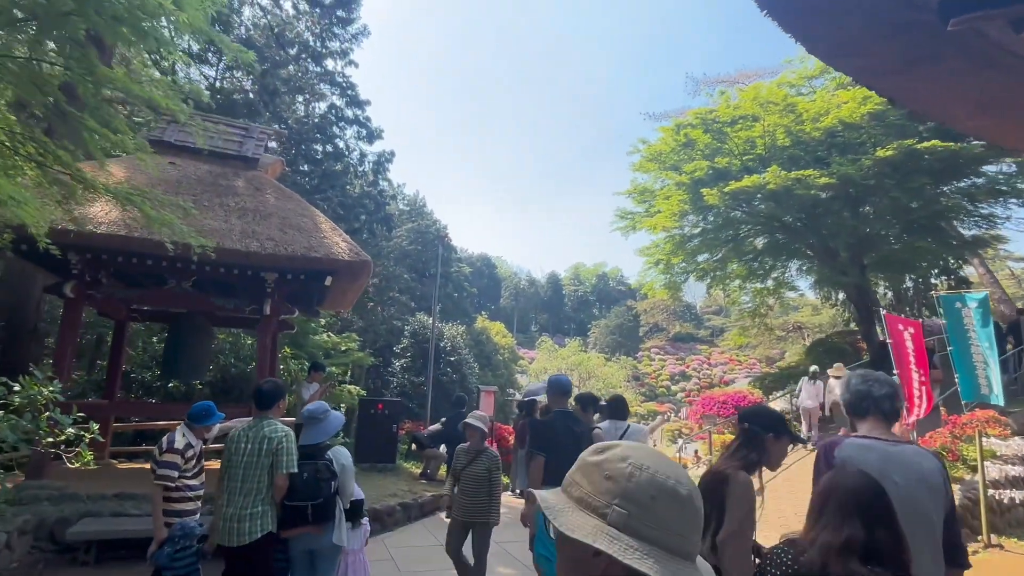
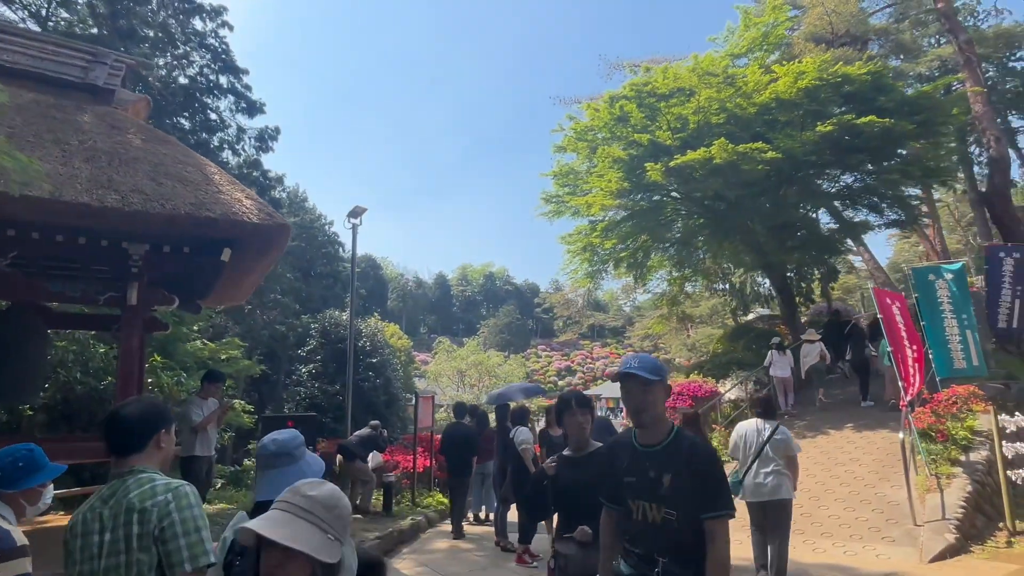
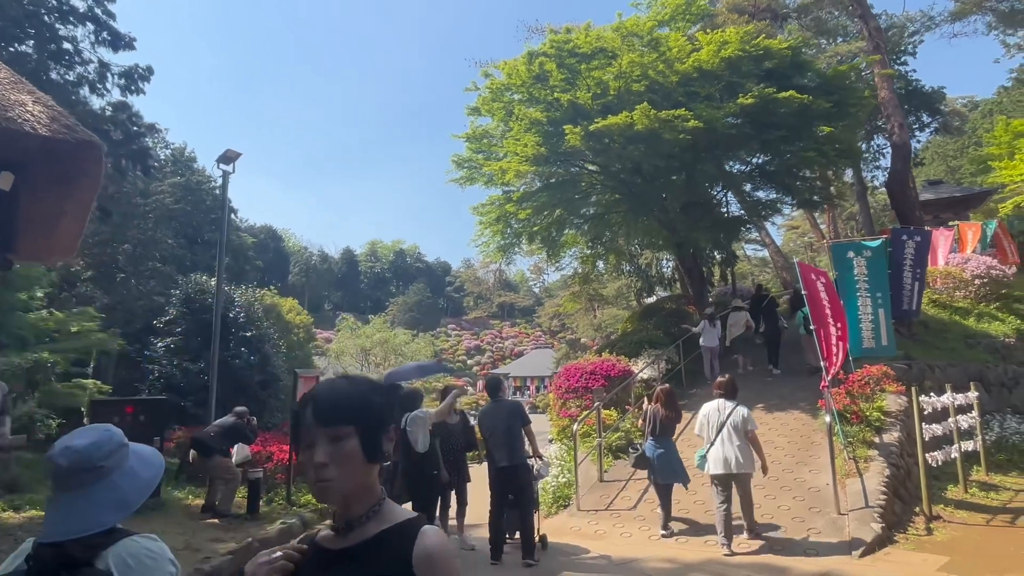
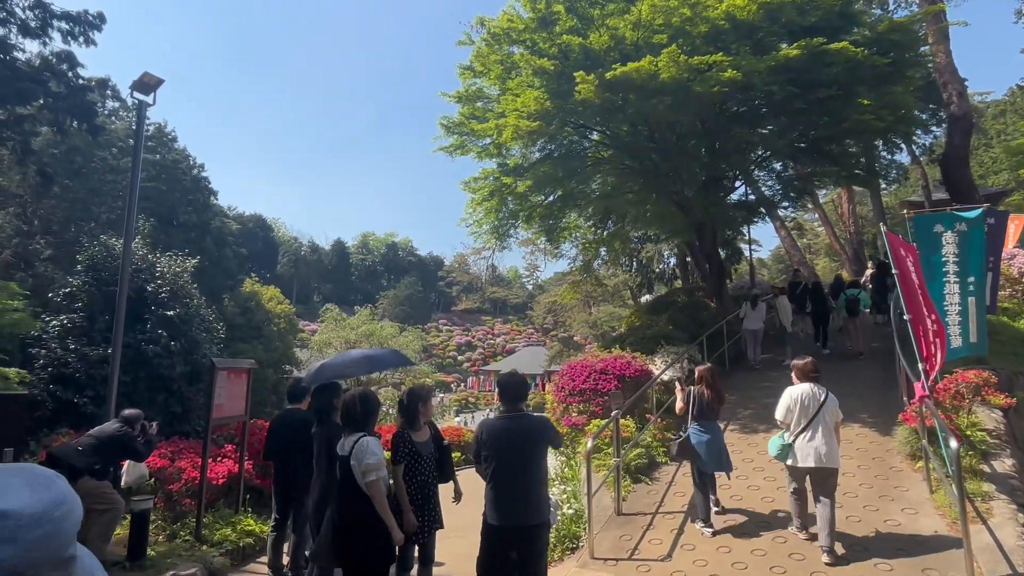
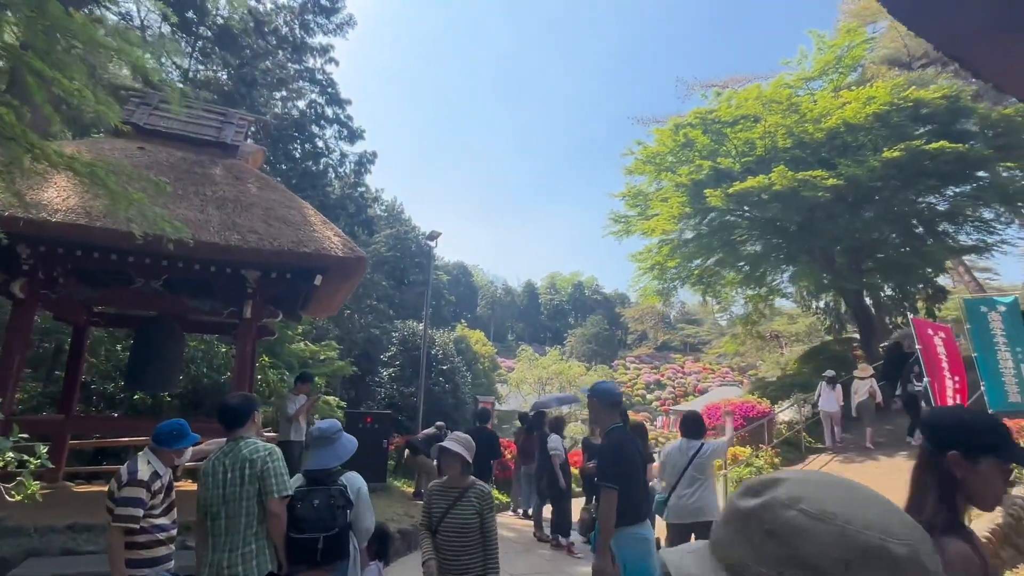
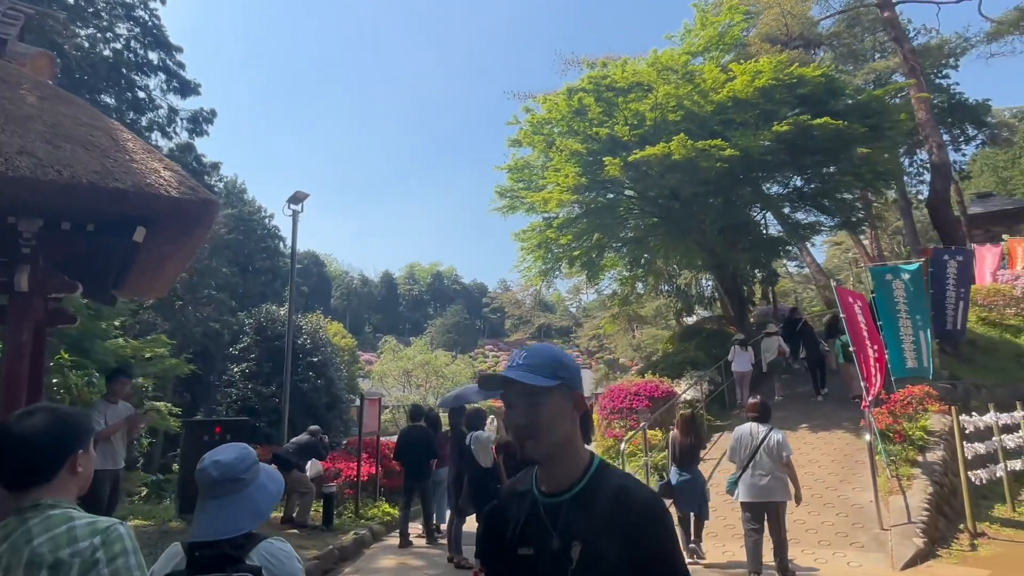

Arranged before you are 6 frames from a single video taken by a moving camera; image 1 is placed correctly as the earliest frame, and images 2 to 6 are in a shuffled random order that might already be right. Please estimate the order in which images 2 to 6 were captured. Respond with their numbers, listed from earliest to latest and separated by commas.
5, 2, 6, 3, 4
